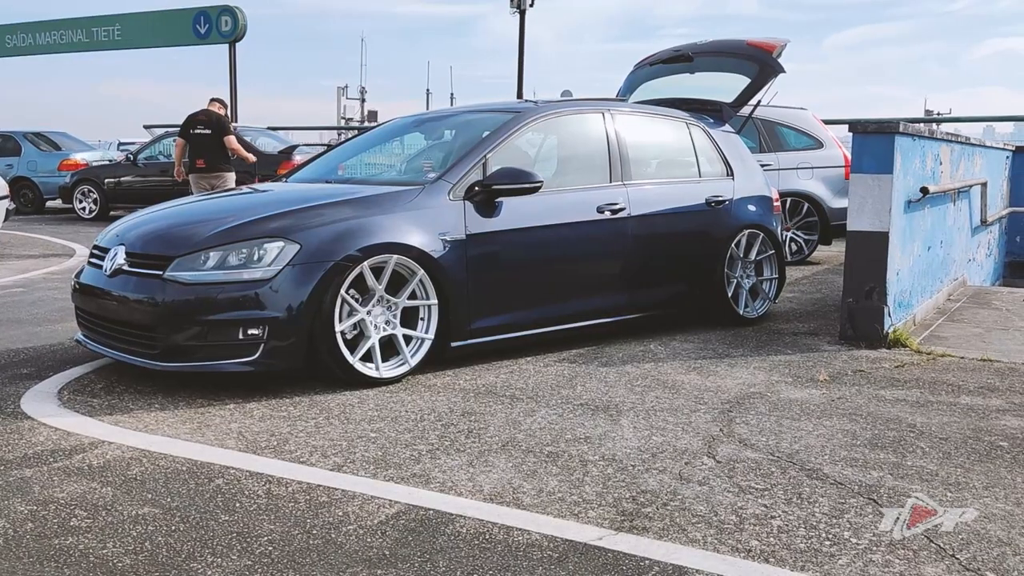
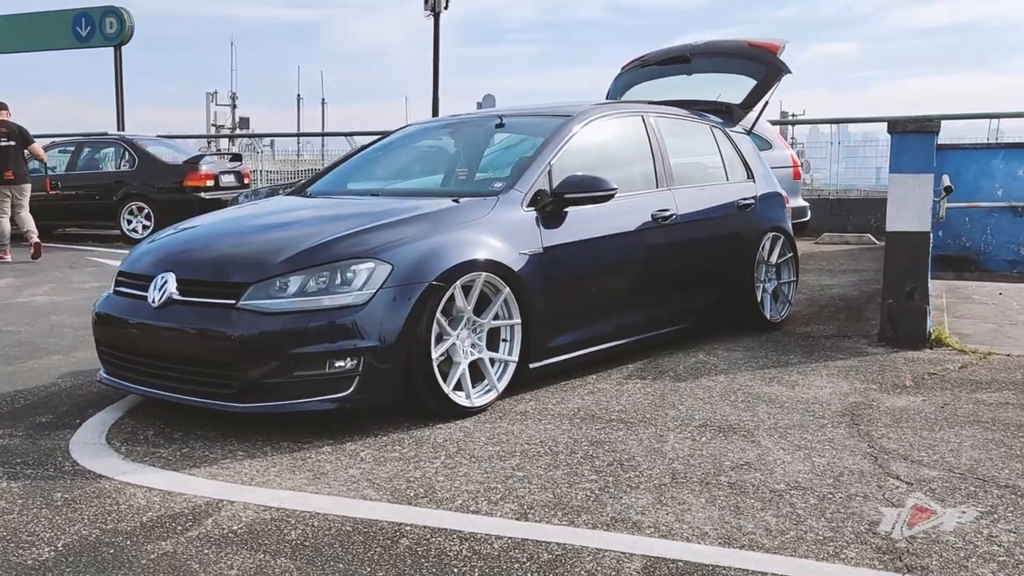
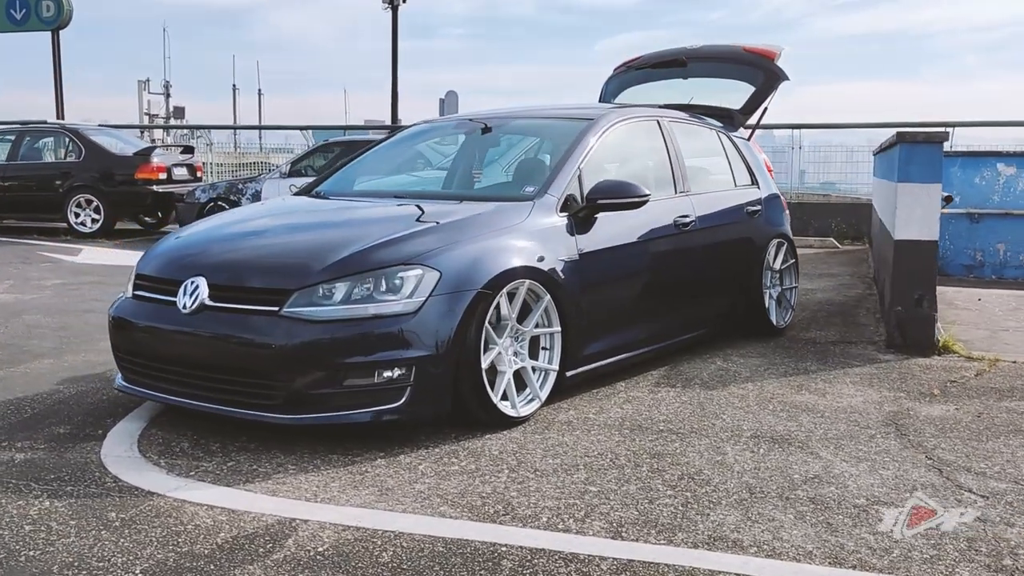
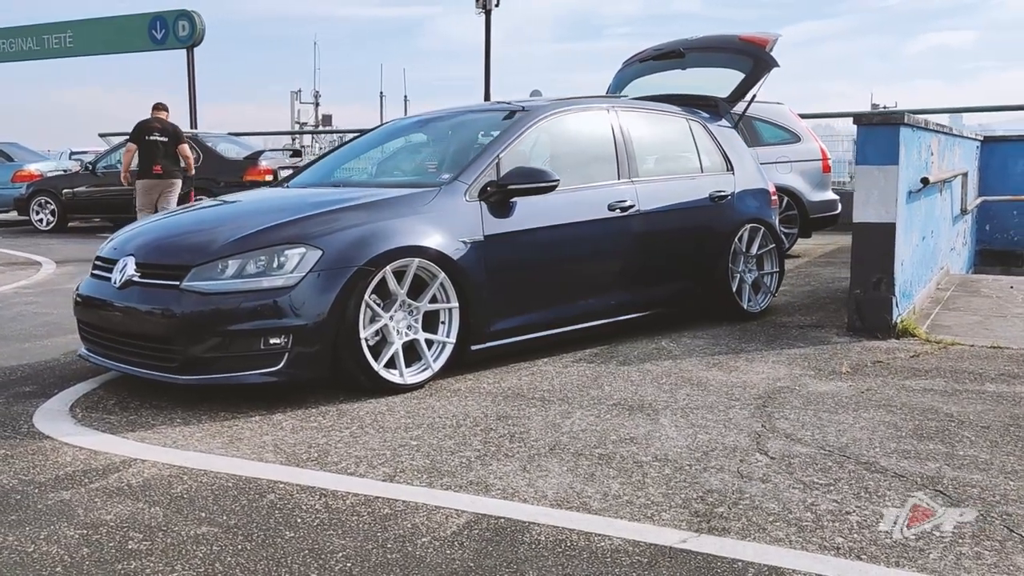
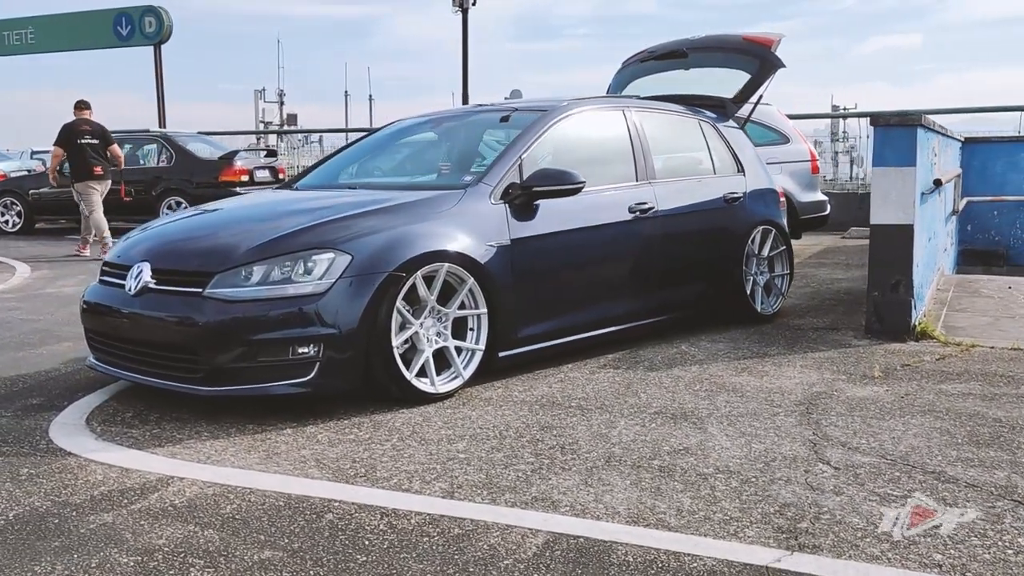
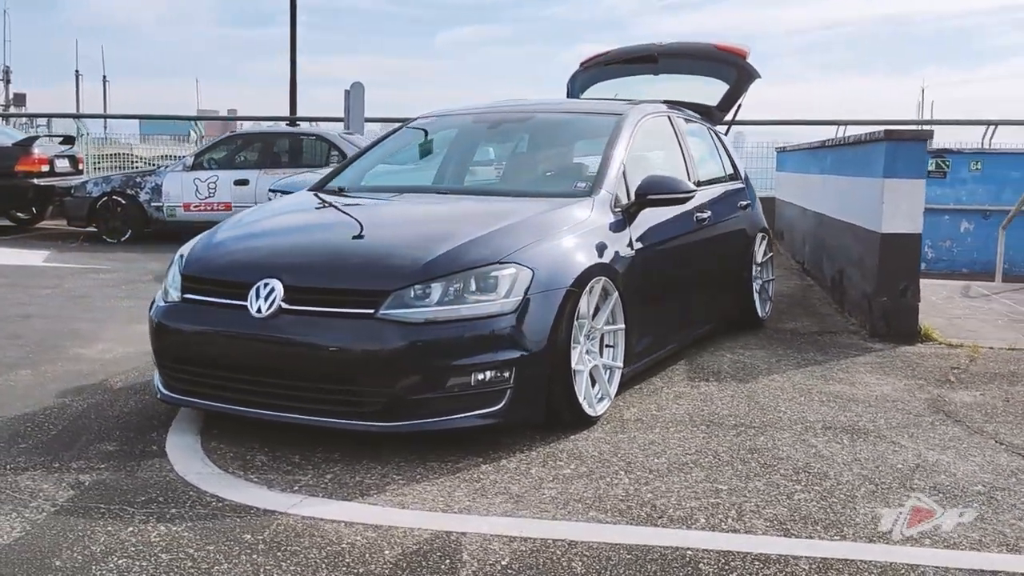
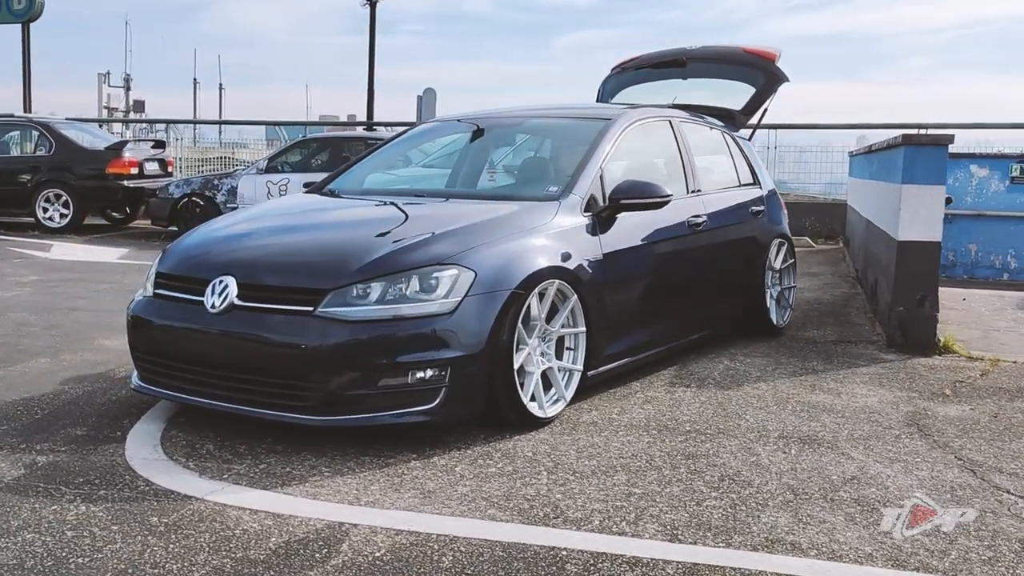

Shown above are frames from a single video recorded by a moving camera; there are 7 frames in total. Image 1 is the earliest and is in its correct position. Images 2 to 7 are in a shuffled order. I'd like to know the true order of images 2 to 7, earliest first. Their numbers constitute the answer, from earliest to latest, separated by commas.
4, 5, 2, 3, 7, 6
